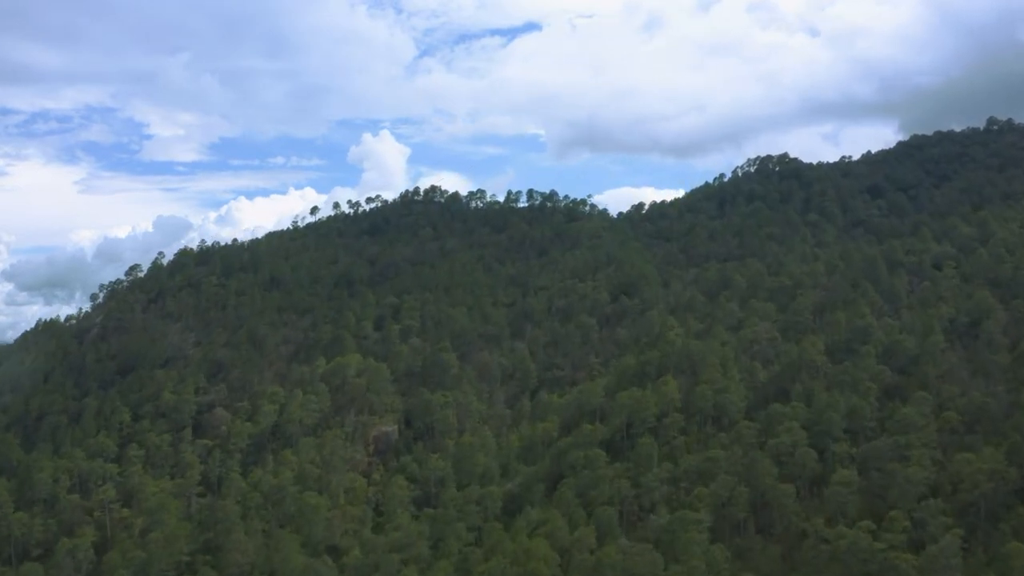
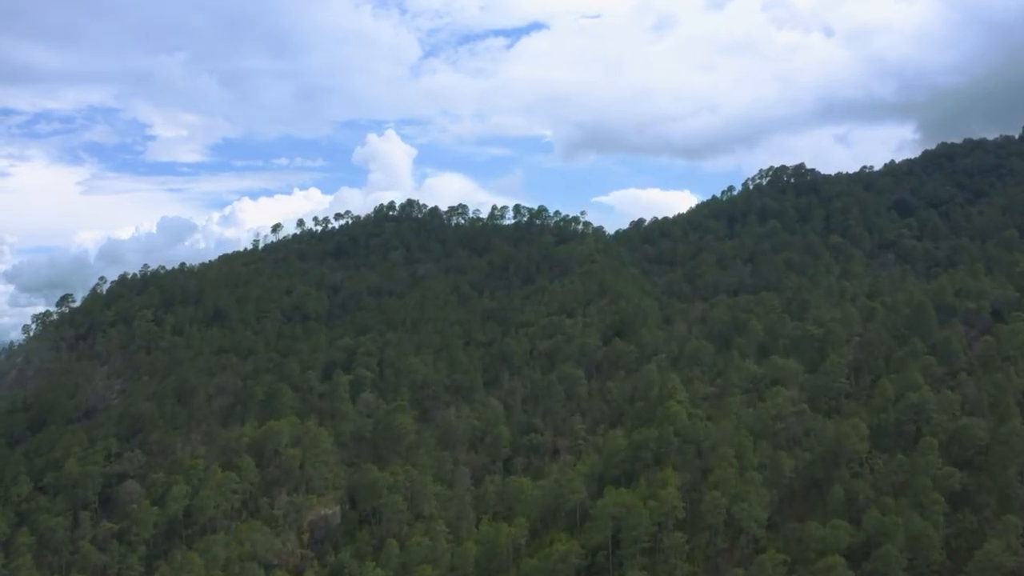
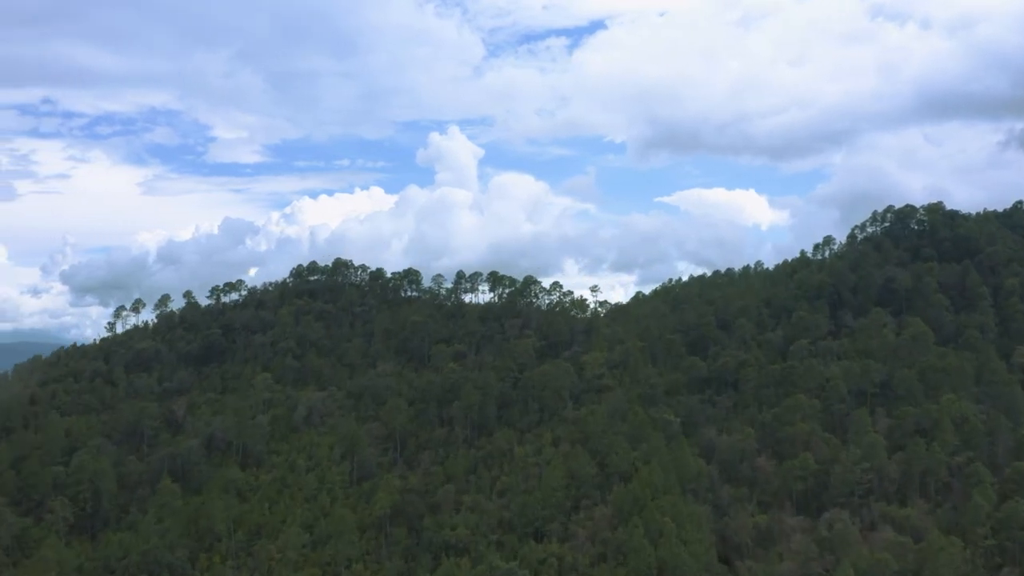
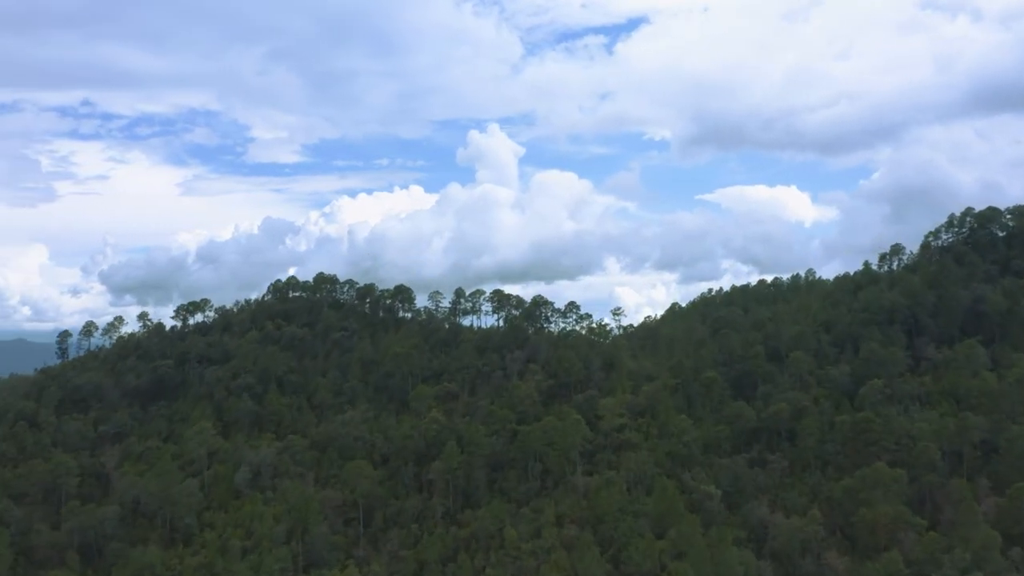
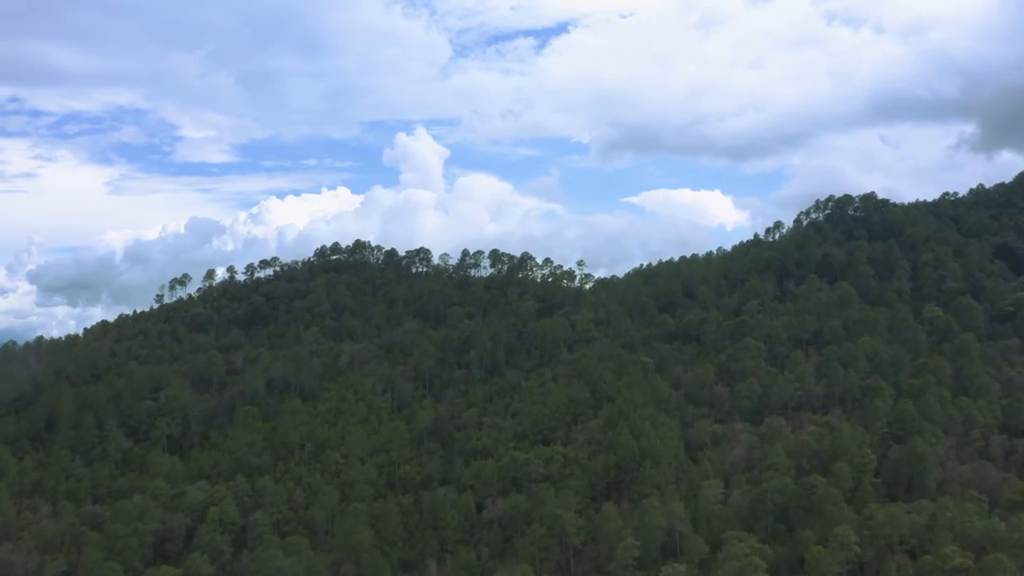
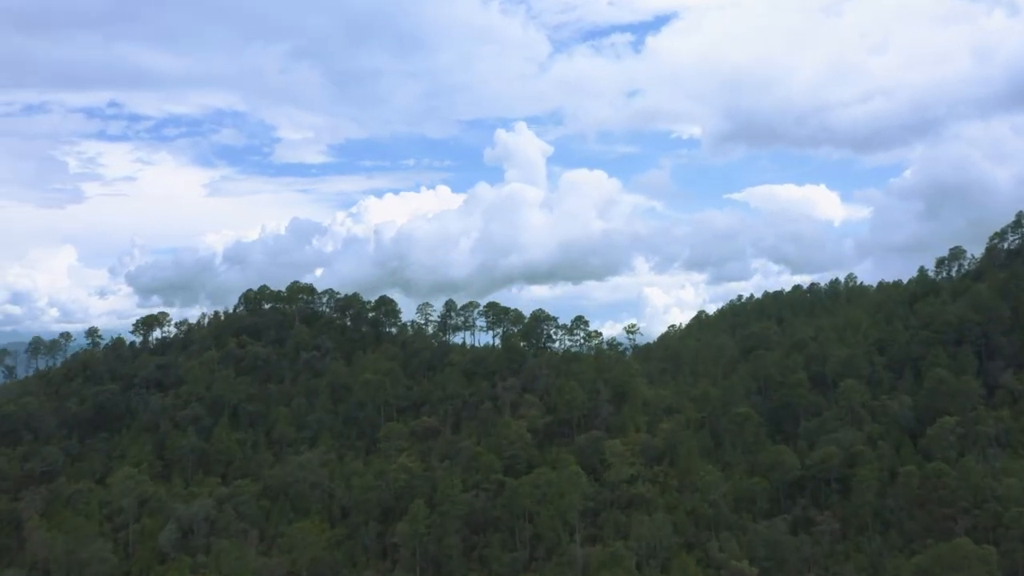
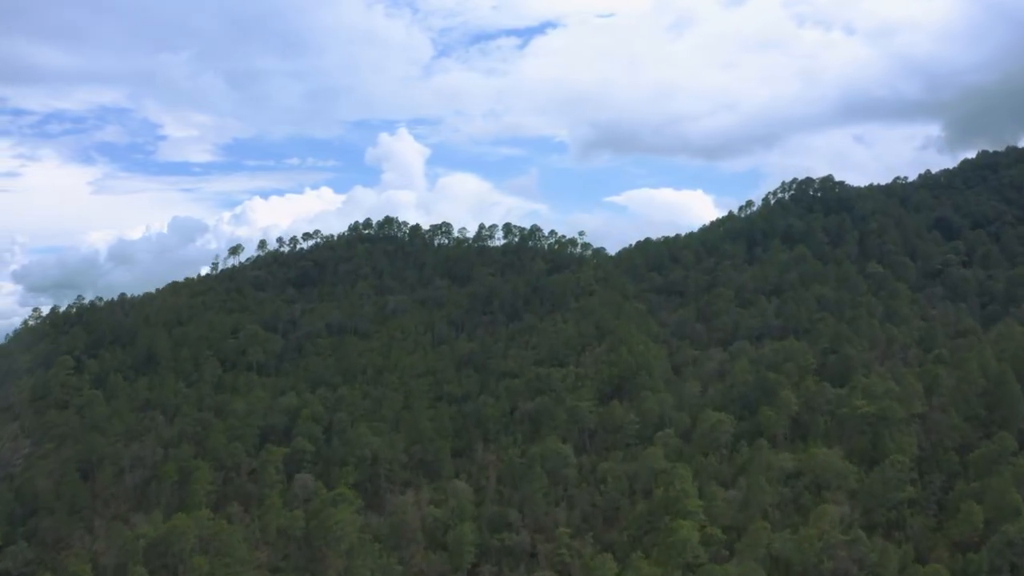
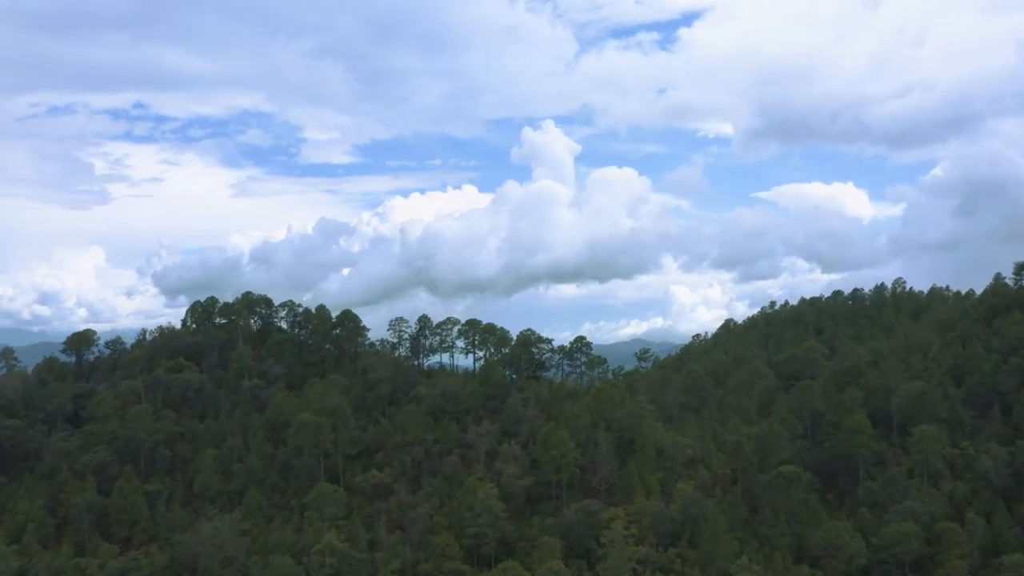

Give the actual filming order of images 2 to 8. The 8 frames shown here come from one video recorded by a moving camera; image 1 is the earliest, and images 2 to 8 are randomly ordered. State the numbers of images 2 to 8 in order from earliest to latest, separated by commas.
2, 7, 5, 3, 4, 6, 8
